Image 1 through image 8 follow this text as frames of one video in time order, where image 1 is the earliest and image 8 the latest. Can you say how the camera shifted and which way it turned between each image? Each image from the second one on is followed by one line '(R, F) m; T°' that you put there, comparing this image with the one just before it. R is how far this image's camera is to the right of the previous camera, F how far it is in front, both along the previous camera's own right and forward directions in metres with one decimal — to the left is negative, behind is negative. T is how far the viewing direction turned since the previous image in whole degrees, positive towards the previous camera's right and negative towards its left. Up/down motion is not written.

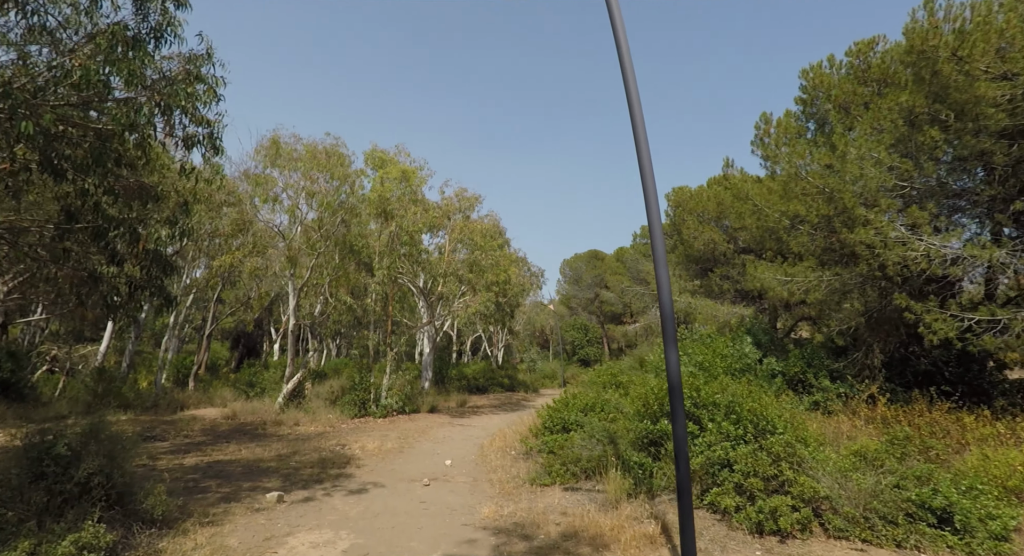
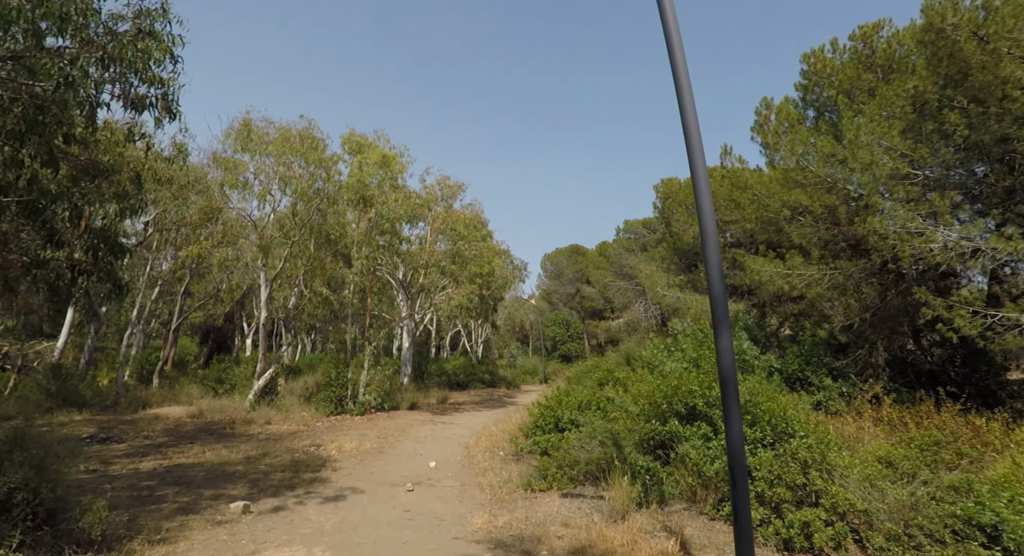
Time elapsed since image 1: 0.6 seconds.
(-0.2, +0.8) m; +2°
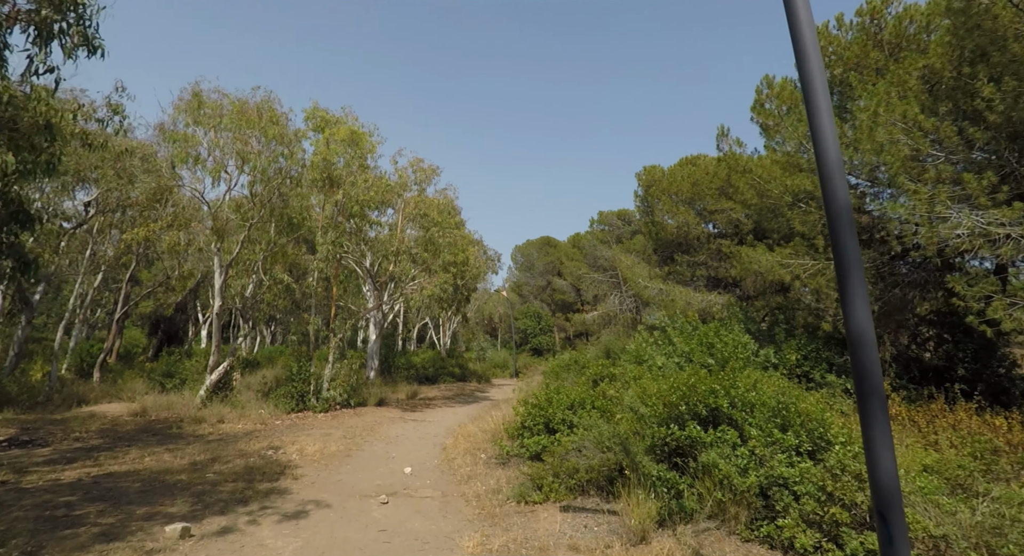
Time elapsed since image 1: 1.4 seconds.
(-0.4, +1.1) m; +3°
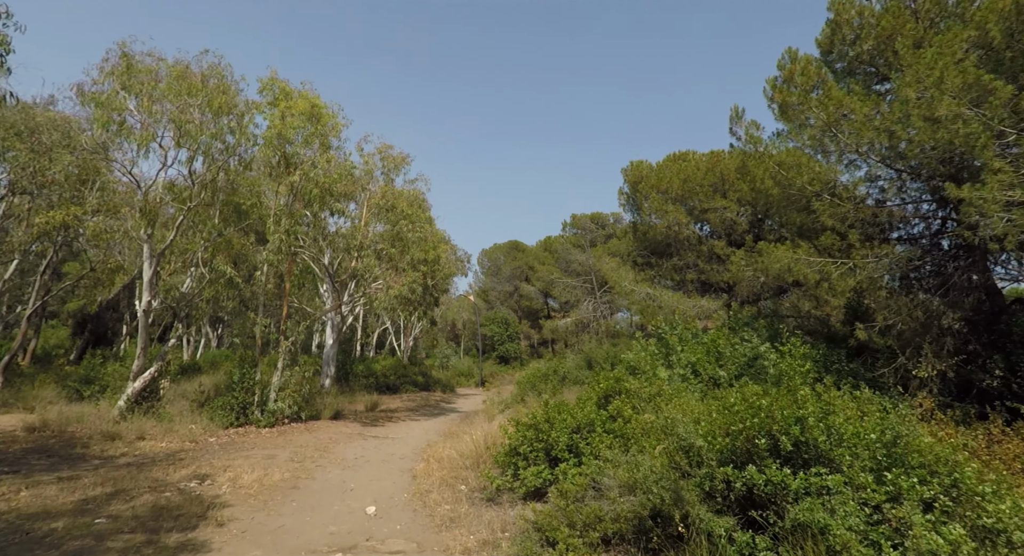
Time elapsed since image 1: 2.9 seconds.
(-0.5, +1.9) m; +4°
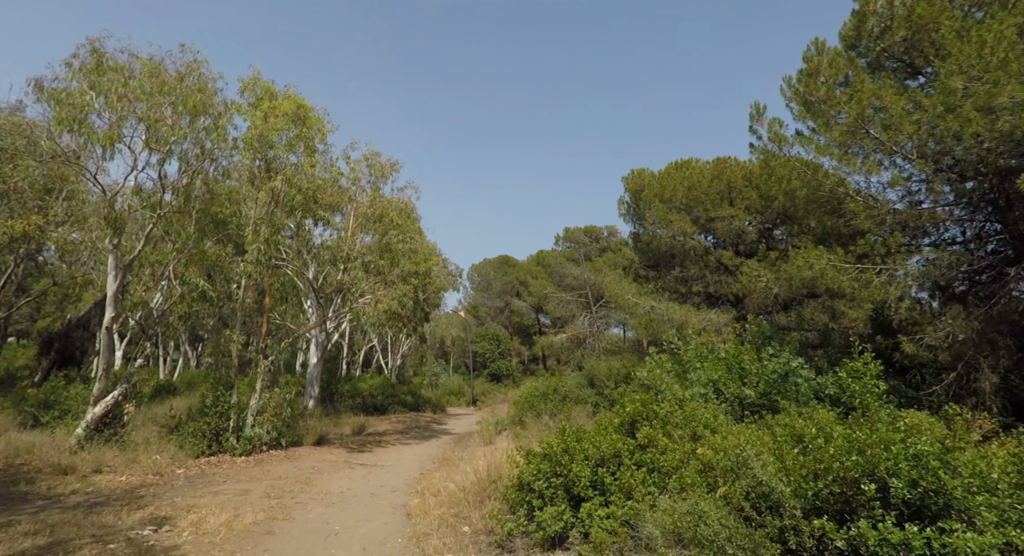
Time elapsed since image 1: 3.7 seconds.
(-0.3, +1.1) m; +1°
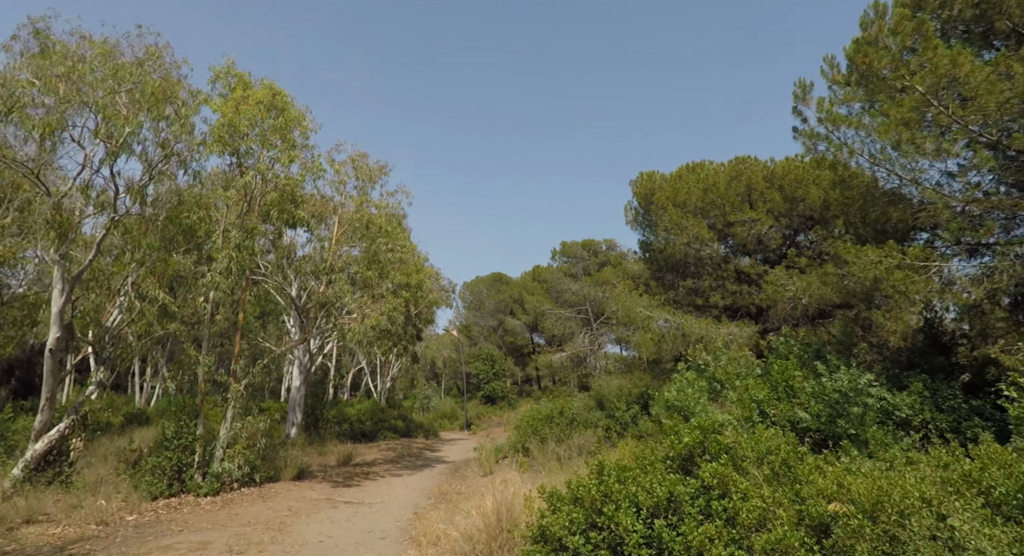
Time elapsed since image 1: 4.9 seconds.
(-0.3, +1.5) m; +1°
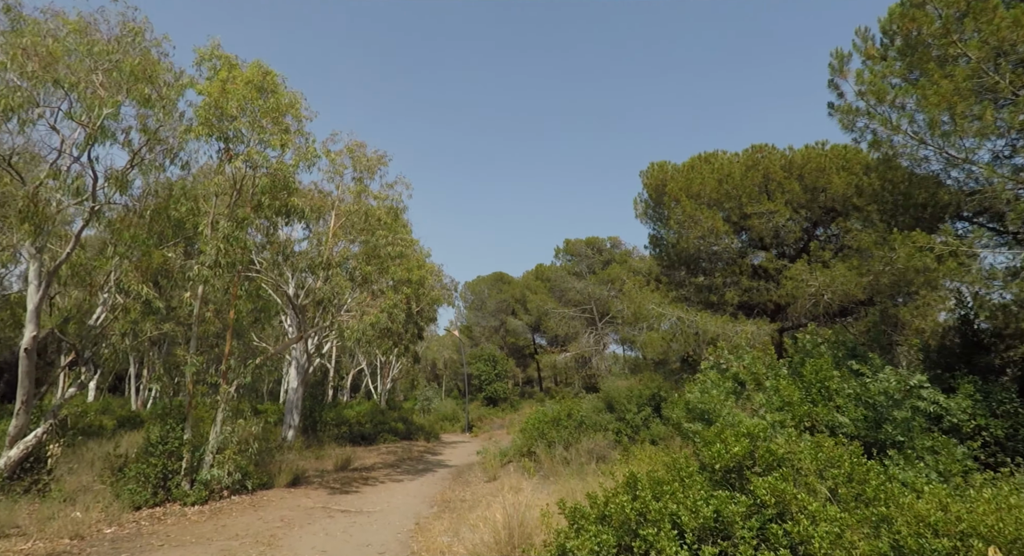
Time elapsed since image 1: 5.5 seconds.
(-0.2, +0.7) m; 0°
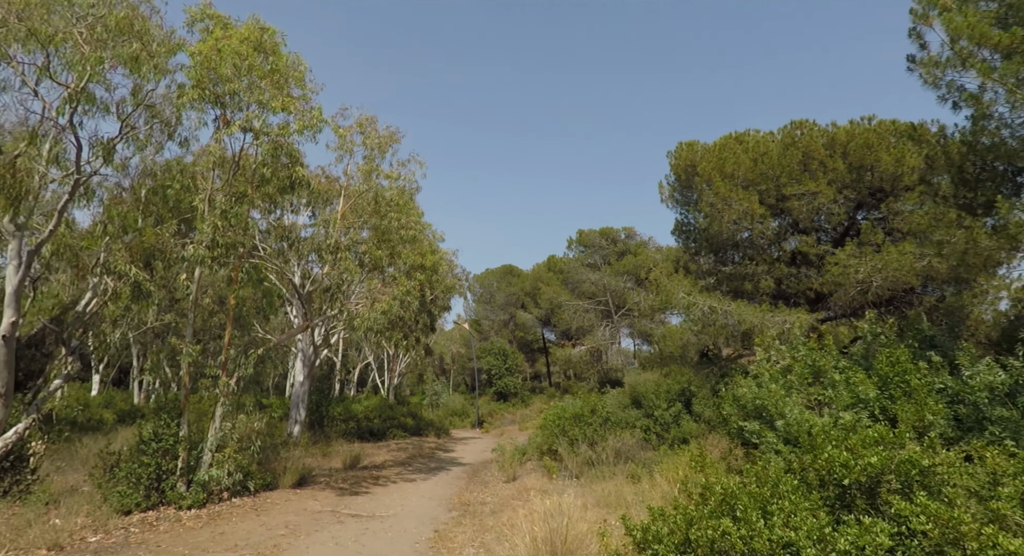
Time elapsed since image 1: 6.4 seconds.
(-0.4, +1.0) m; 0°
